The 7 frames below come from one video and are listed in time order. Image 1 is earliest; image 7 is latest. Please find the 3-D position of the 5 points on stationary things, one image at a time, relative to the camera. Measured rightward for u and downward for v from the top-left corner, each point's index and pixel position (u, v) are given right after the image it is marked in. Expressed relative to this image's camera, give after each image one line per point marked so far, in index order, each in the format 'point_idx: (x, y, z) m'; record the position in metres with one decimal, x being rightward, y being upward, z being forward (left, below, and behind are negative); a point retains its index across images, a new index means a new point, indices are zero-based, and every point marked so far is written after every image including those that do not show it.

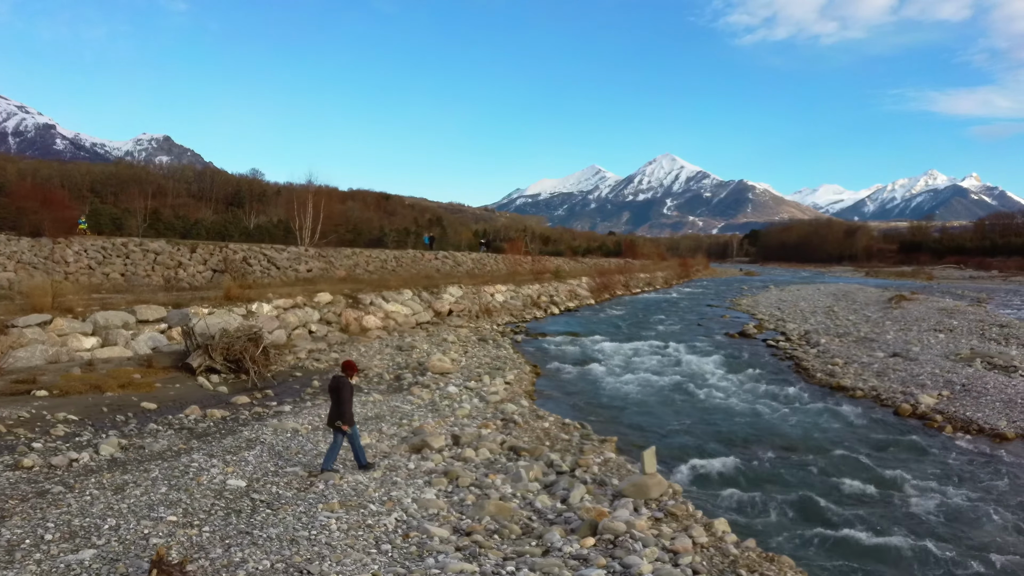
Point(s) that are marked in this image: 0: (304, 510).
0: (-1.5, -1.6, +5.8) m
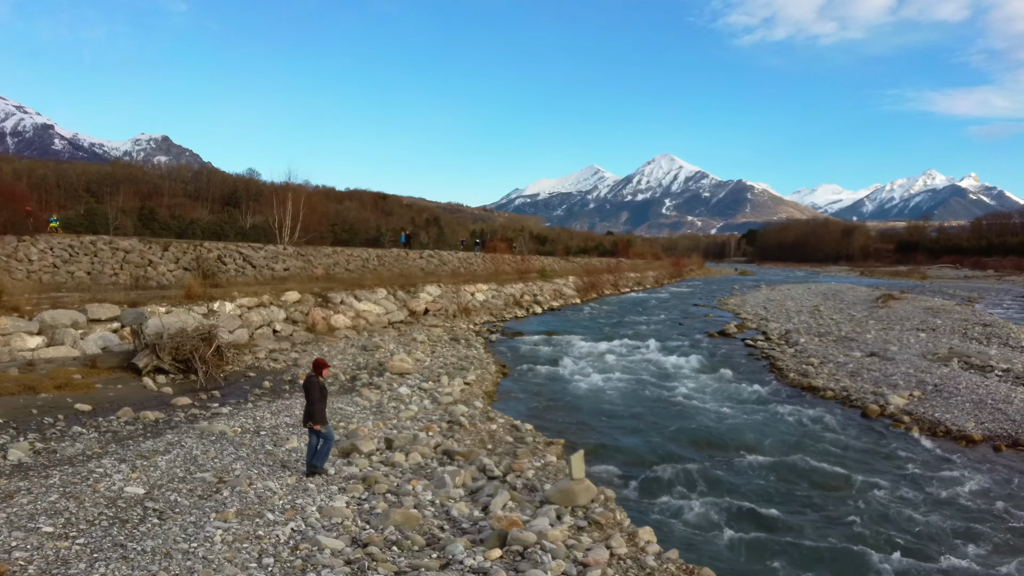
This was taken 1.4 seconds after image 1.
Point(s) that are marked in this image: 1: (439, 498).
0: (-2.2, -1.6, +5.5) m
1: (-0.6, -1.7, +6.5) m
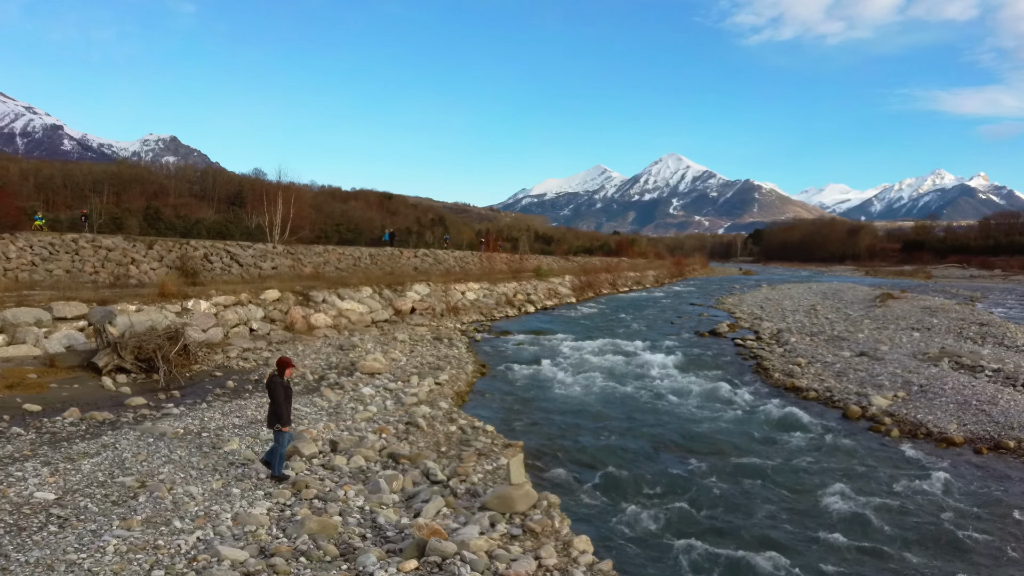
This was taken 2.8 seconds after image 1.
0: (-2.7, -1.6, +5.2) m
1: (-1.1, -1.7, +6.2) m
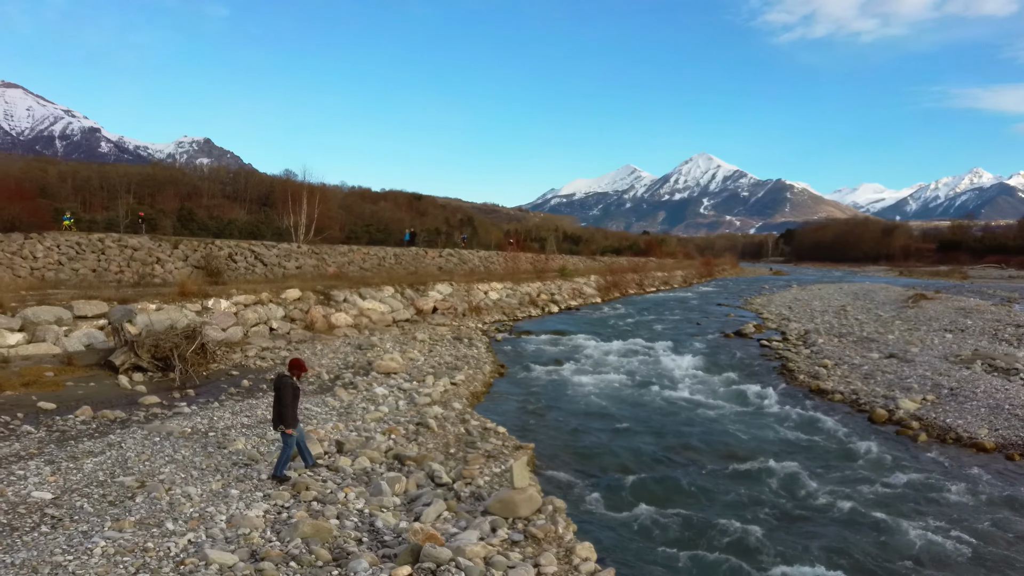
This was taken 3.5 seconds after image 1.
0: (-2.7, -1.5, +5.1) m
1: (-1.1, -1.6, +6.0) m
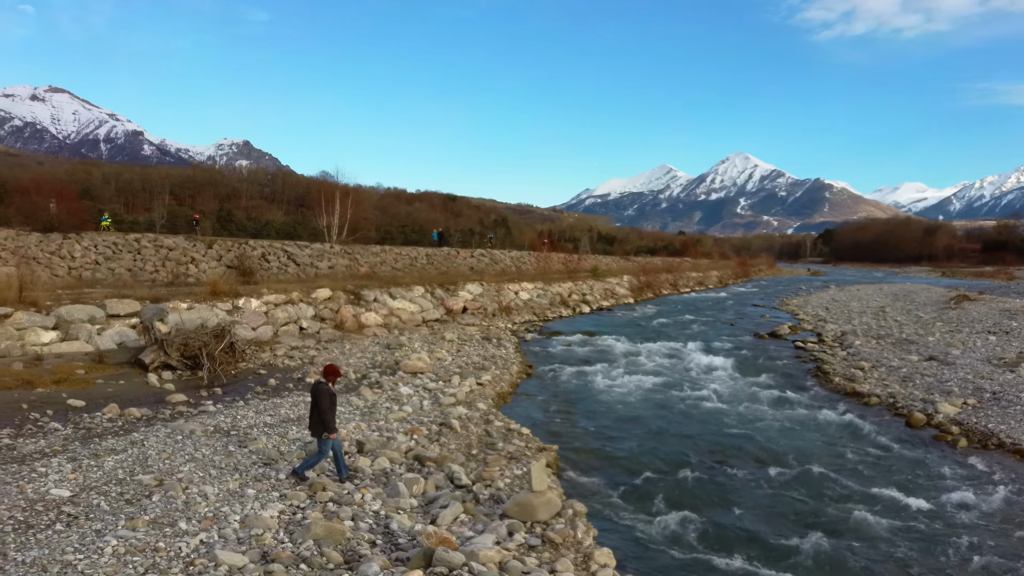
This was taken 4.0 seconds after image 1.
0: (-2.6, -1.5, +5.1) m
1: (-0.9, -1.6, +6.0) m
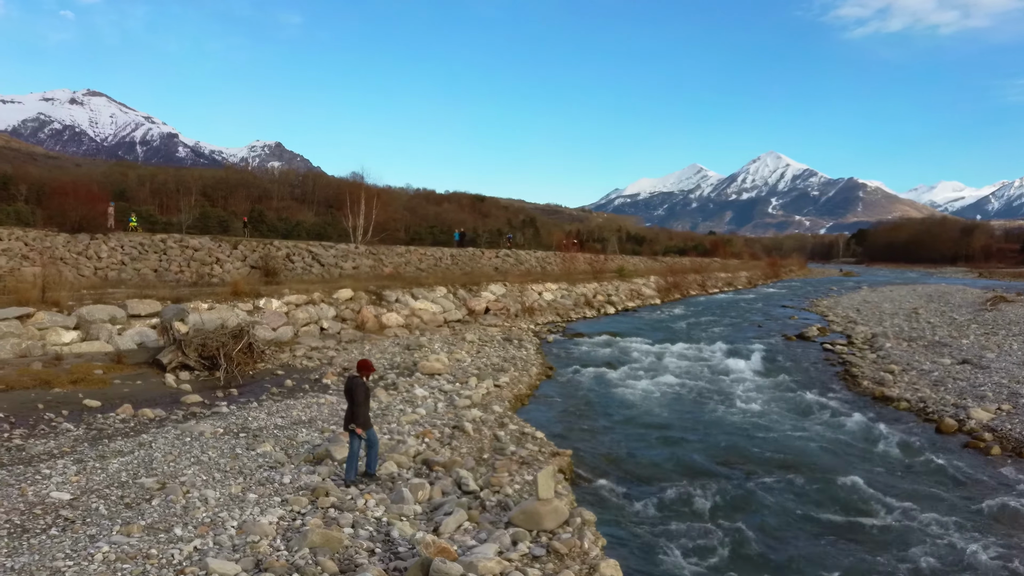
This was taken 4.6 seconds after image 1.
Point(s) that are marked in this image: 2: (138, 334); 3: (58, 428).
0: (-2.6, -1.5, +5.0) m
1: (-0.9, -1.6, +5.8) m
2: (-6.3, -0.8, +13.6) m
3: (-4.8, -1.5, +8.5) m
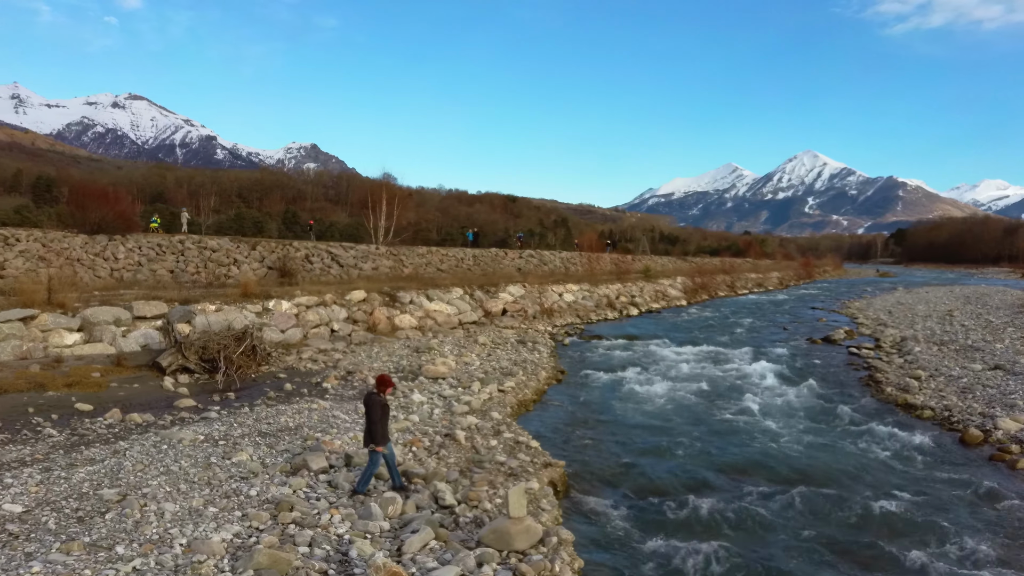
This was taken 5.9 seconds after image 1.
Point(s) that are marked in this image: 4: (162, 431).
0: (-2.8, -1.6, +4.7) m
1: (-1.1, -1.7, +5.5) m
2: (-6.2, -0.8, +13.5) m
3: (-4.9, -1.5, +8.4) m
4: (-3.7, -1.5, +8.5) m
